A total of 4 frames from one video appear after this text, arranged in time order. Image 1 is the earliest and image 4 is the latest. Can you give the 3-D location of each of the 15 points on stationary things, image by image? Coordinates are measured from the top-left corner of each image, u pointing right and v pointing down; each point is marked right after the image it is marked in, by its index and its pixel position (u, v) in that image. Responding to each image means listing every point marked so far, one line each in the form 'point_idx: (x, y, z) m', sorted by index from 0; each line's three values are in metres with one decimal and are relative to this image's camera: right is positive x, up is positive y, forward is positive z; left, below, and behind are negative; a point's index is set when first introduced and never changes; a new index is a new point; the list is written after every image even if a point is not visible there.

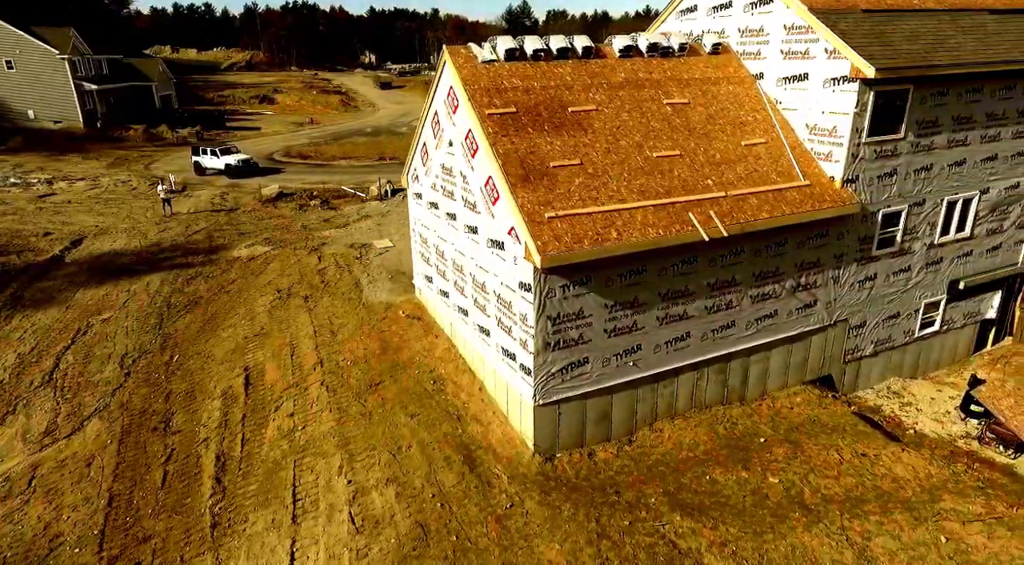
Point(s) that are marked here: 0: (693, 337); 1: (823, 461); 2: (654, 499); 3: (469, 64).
0: (+3.5, -1.0, +12.5) m
1: (+5.7, -3.3, +11.9) m
2: (+2.4, -3.6, +10.8) m
3: (-0.8, +4.1, +12.1) m
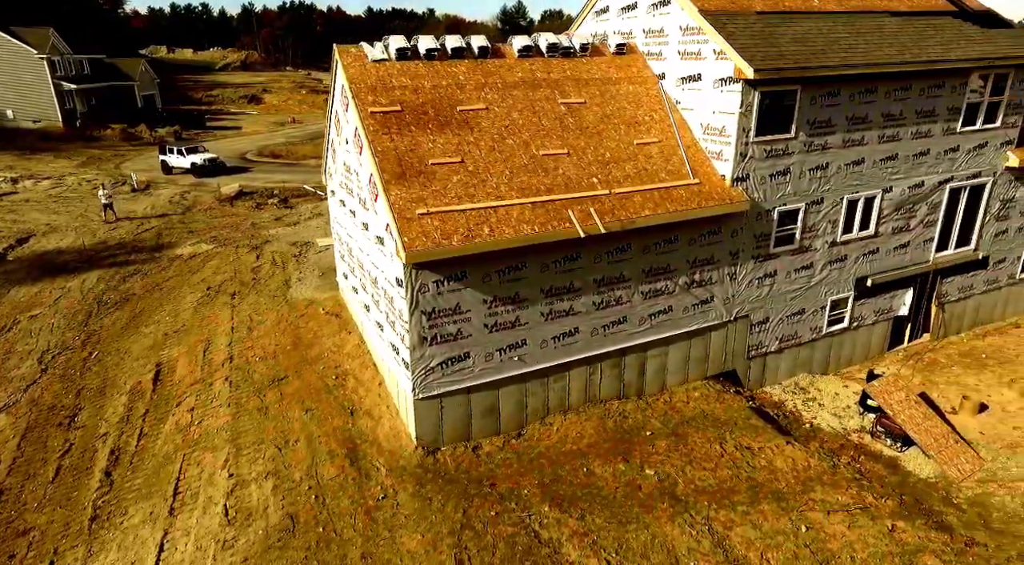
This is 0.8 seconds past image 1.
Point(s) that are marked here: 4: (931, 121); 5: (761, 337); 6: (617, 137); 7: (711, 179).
0: (+1.4, -1.0, +12.7) m
1: (+3.6, -3.2, +12.1) m
2: (+0.3, -3.6, +11.0) m
3: (-2.9, +4.2, +12.3) m
4: (+10.0, +3.8, +15.2) m
5: (+5.9, -1.3, +15.2) m
6: (+2.1, +3.0, +13.2) m
7: (+4.1, +2.1, +13.2) m
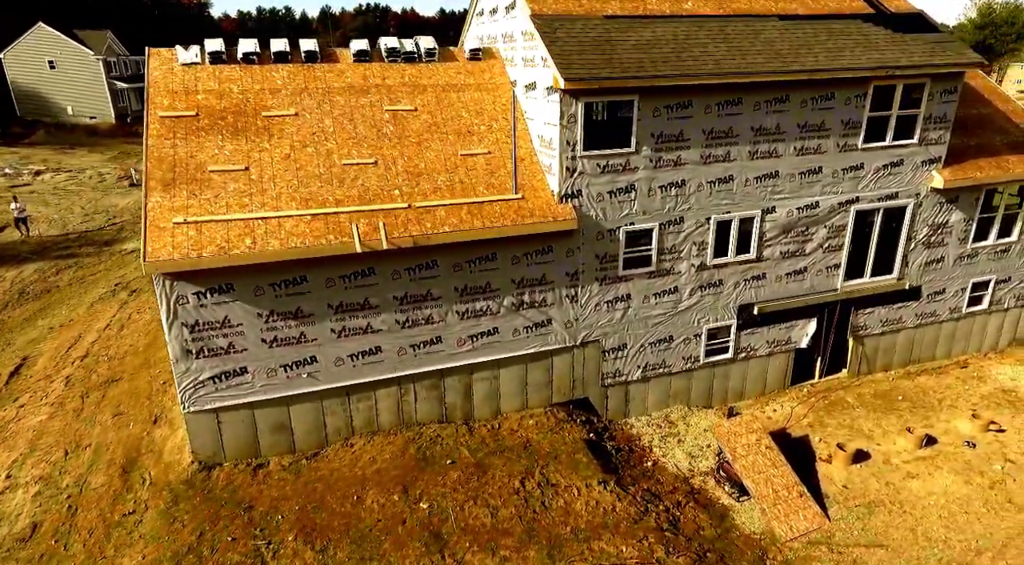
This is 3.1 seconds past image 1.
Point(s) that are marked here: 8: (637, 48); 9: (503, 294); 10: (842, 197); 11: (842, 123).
0: (-2.4, -1.3, +12.0) m
1: (-0.3, -3.6, +11.3) m
2: (-3.8, -3.8, +10.5) m
3: (-6.5, +4.1, +12.1) m
4: (+6.6, +3.1, +13.8) m
5: (+2.4, -1.8, +14.1) m
6: (-1.4, +2.6, +12.5) m
7: (+0.5, +1.7, +12.3) m
8: (+2.4, +4.5, +12.2) m
9: (-0.2, -0.2, +12.5) m
10: (+7.5, +1.9, +14.6) m
11: (+7.1, +3.4, +13.9) m
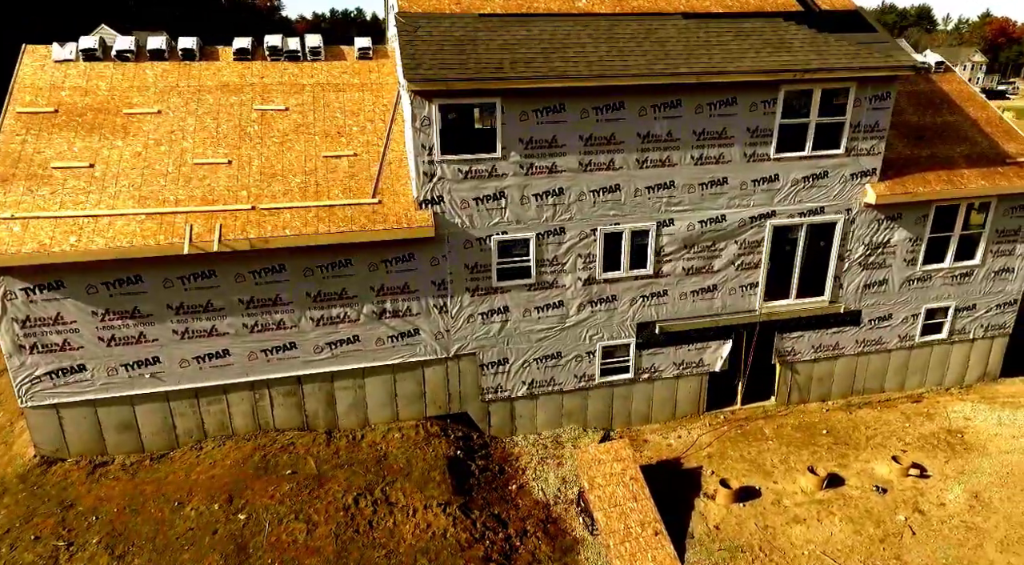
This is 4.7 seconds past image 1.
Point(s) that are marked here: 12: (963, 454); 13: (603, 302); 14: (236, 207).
0: (-5.1, -1.3, +11.8) m
1: (-3.2, -3.8, +10.9) m
2: (-6.7, -3.8, +10.4) m
3: (-9.0, +4.2, +12.2) m
4: (+4.2, +2.7, +12.7) m
5: (-0.2, -2.0, +13.5) m
6: (-4.0, +2.5, +12.2) m
7: (-2.1, +1.5, +11.8) m
8: (-0.1, +4.2, +11.5) m
9: (-2.8, -0.4, +12.1) m
10: (+5.0, +1.5, +13.4) m
11: (+4.7, +3.0, +12.7) m
12: (+9.6, -3.6, +13.6) m
13: (+1.9, -0.4, +13.4) m
14: (-4.8, +1.3, +11.1) m
